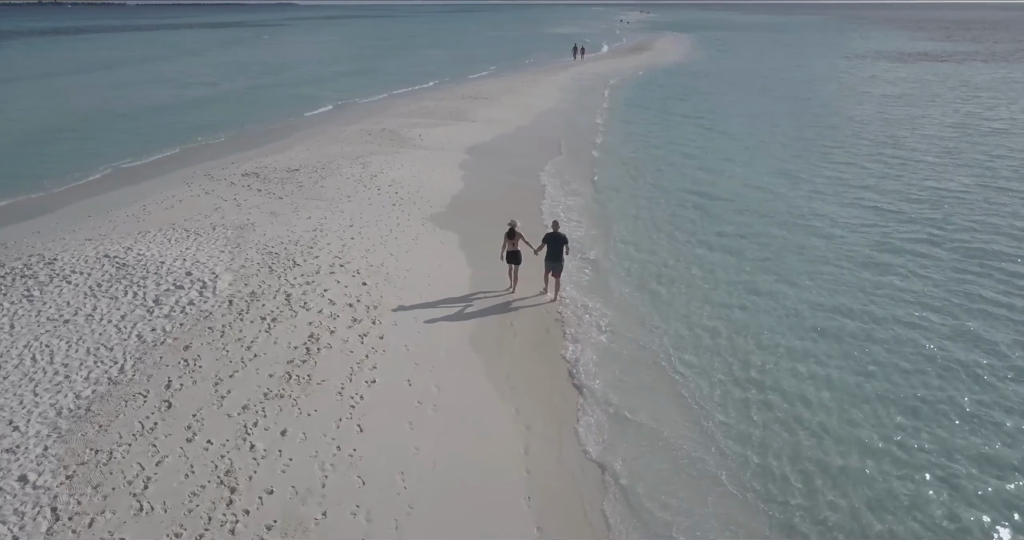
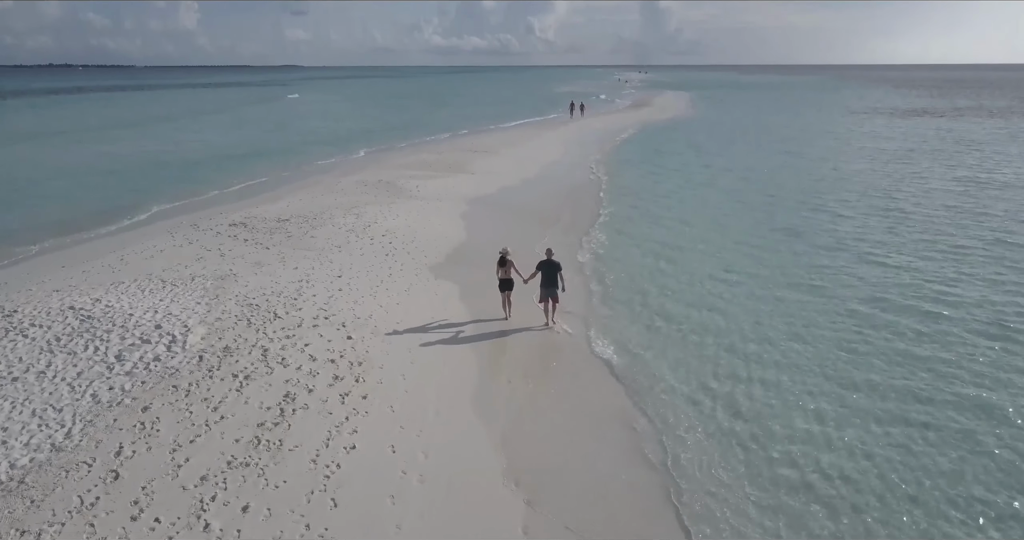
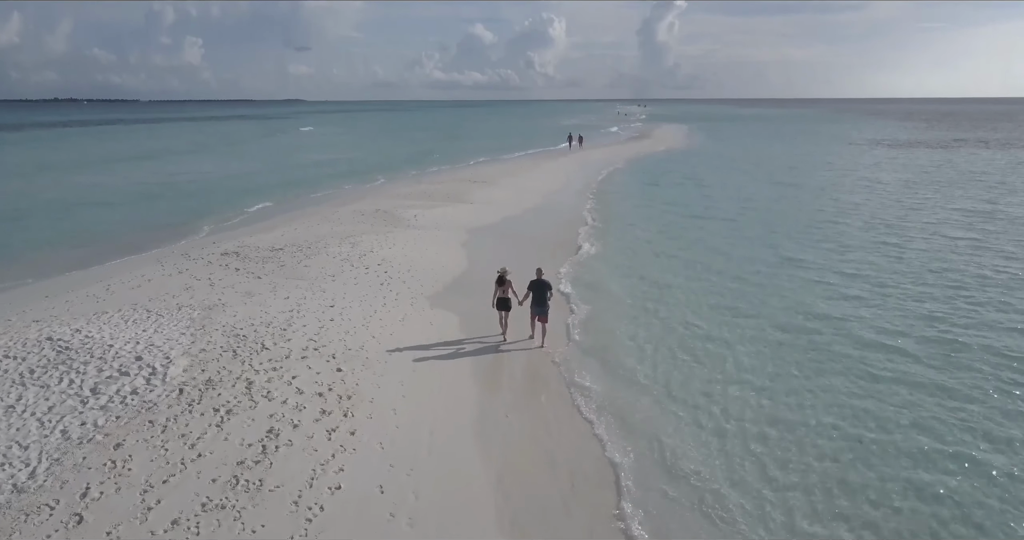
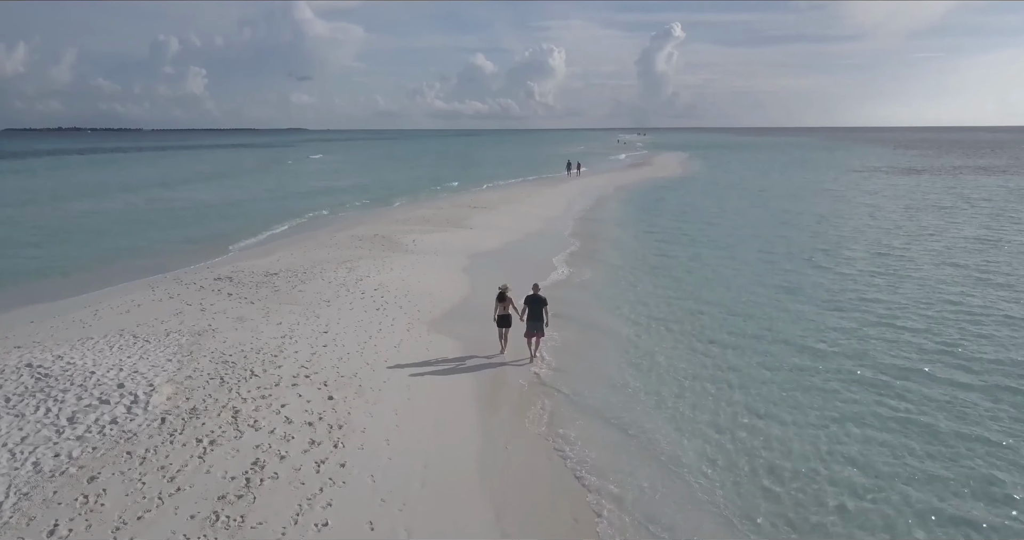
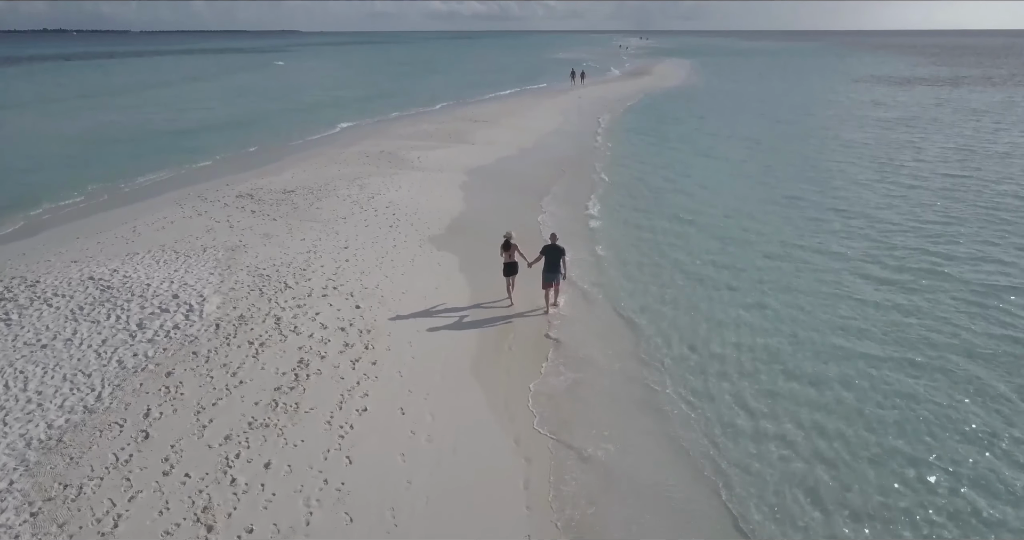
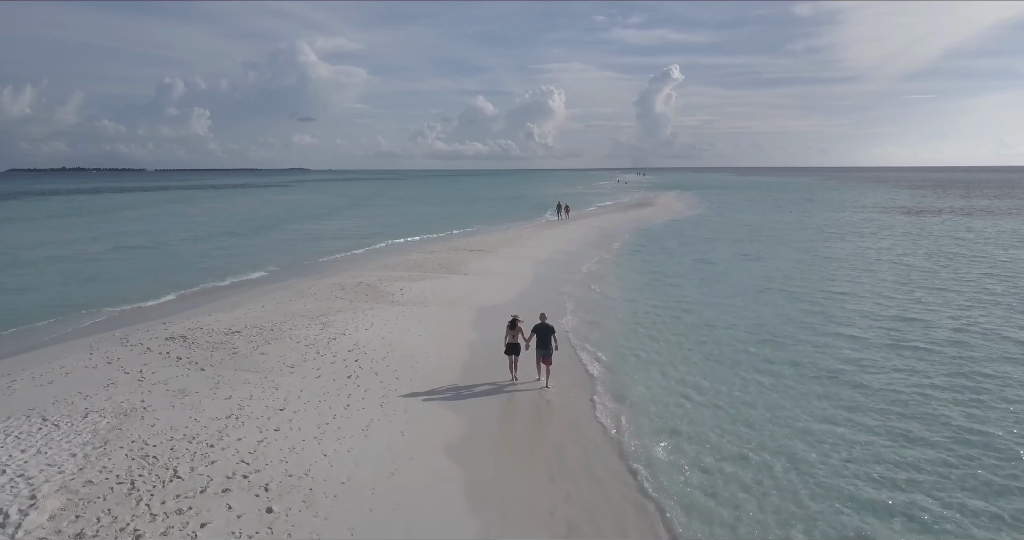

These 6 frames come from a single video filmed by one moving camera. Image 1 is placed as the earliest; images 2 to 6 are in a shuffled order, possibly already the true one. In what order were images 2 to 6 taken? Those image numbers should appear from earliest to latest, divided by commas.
5, 2, 3, 4, 6
